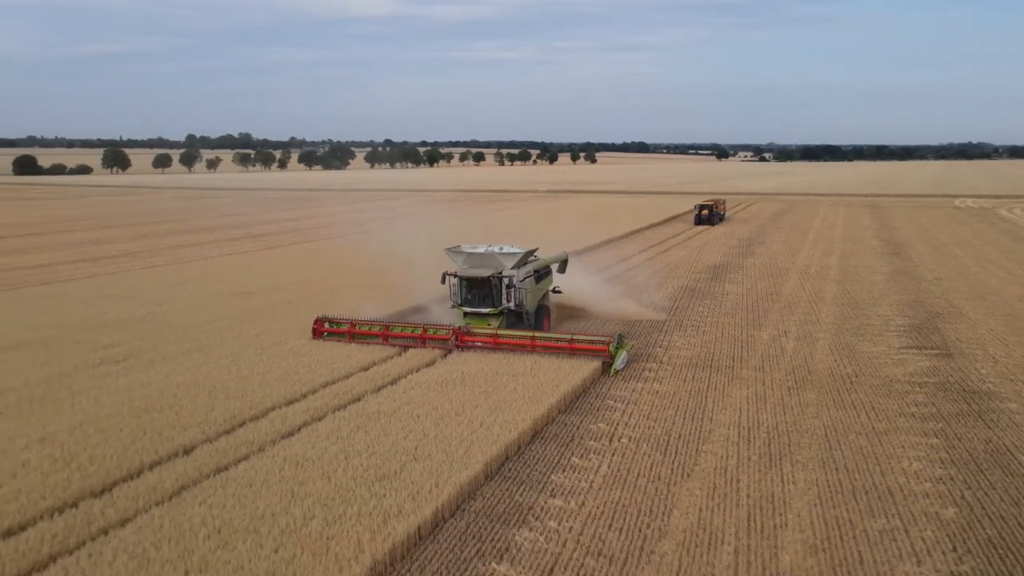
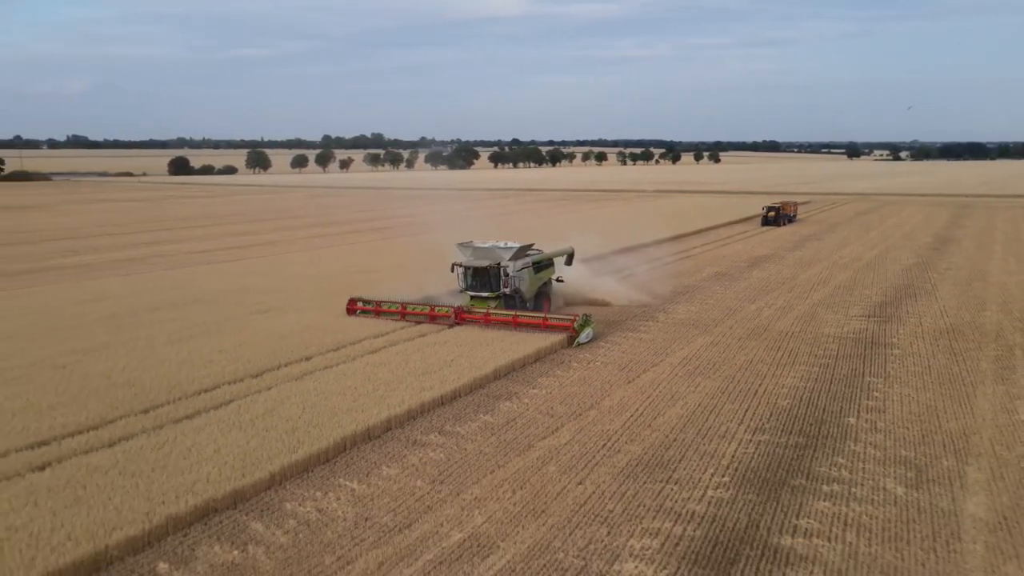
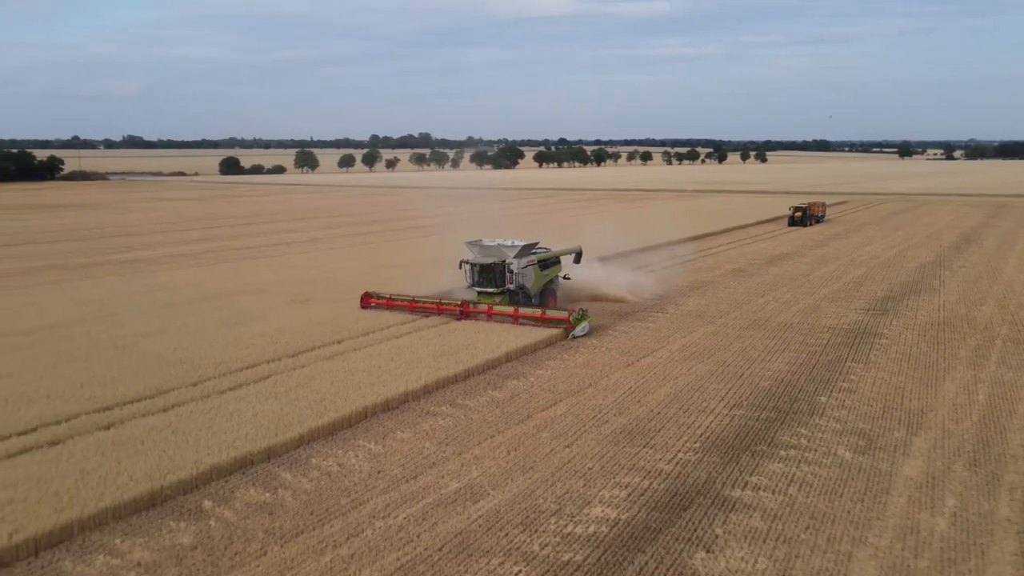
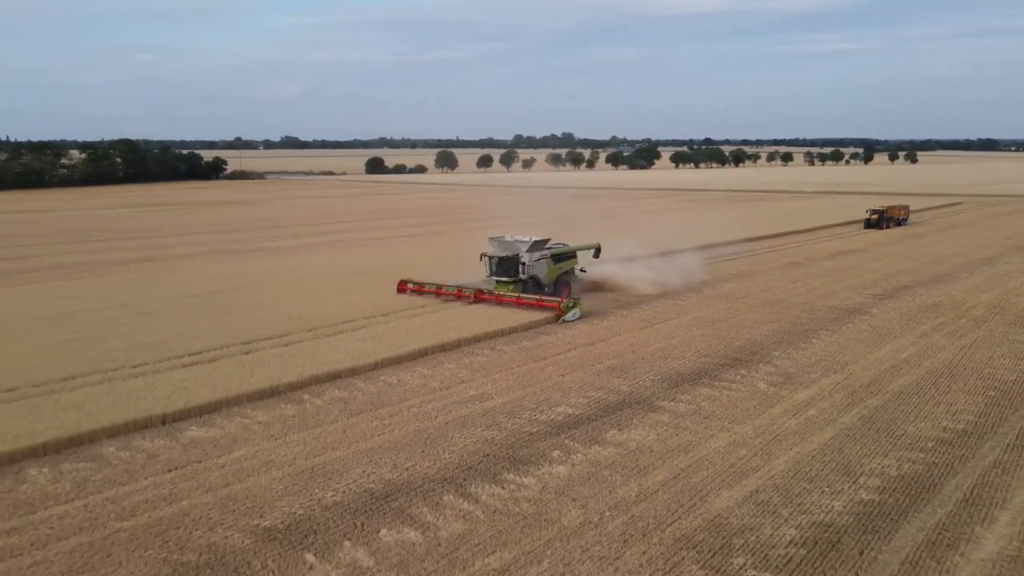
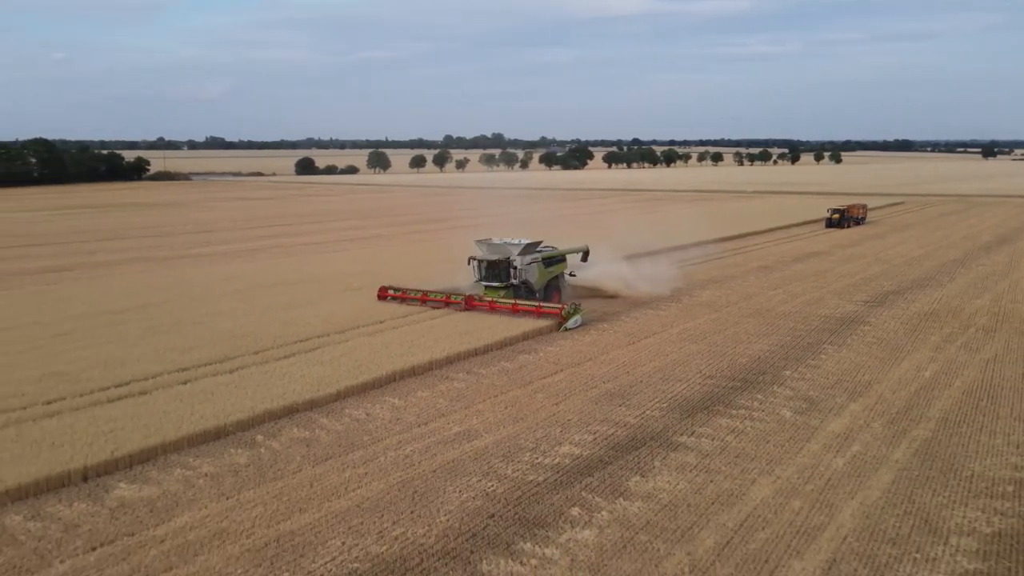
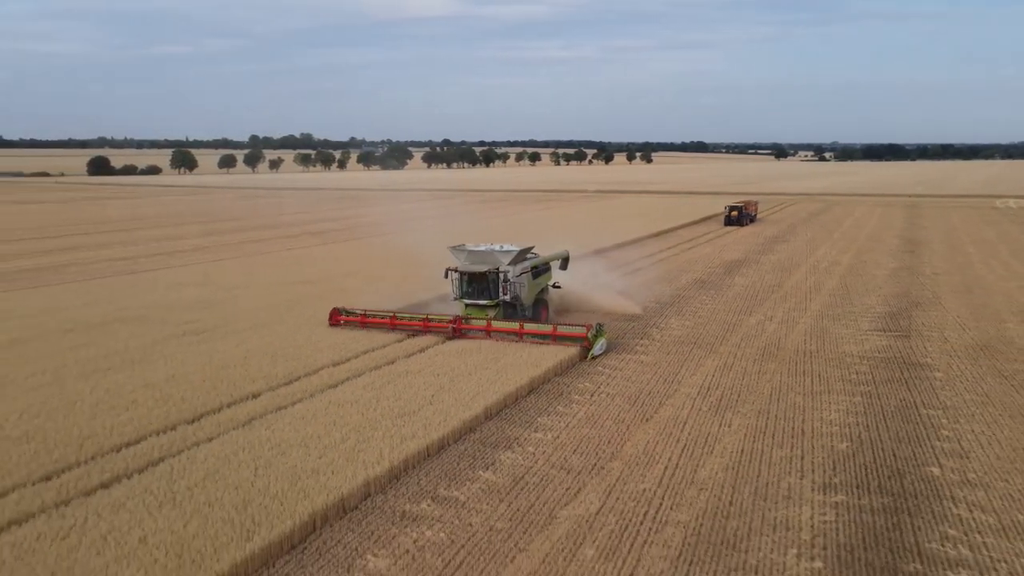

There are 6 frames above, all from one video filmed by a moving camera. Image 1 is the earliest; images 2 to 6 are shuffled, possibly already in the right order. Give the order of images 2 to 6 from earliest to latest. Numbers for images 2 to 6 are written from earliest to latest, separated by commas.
6, 2, 3, 5, 4
